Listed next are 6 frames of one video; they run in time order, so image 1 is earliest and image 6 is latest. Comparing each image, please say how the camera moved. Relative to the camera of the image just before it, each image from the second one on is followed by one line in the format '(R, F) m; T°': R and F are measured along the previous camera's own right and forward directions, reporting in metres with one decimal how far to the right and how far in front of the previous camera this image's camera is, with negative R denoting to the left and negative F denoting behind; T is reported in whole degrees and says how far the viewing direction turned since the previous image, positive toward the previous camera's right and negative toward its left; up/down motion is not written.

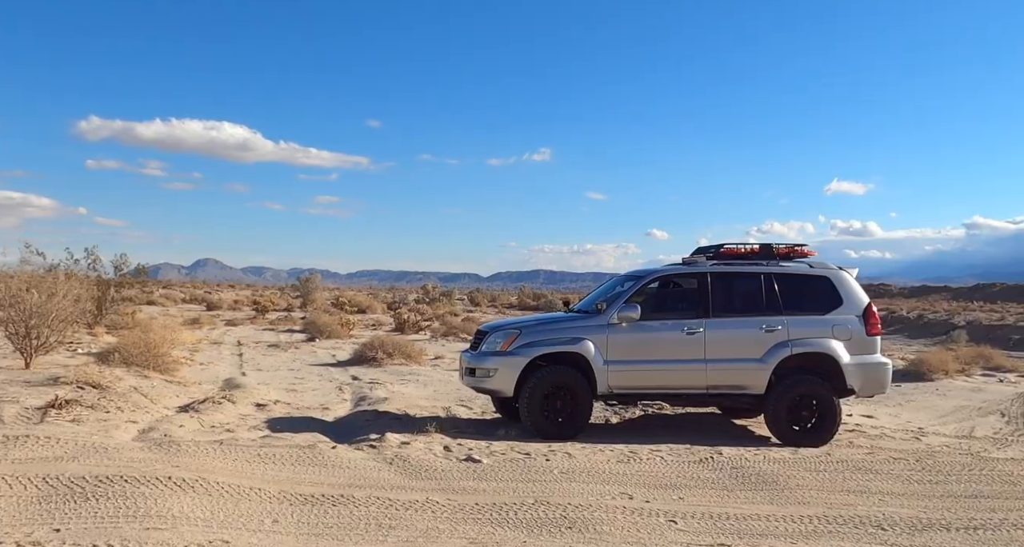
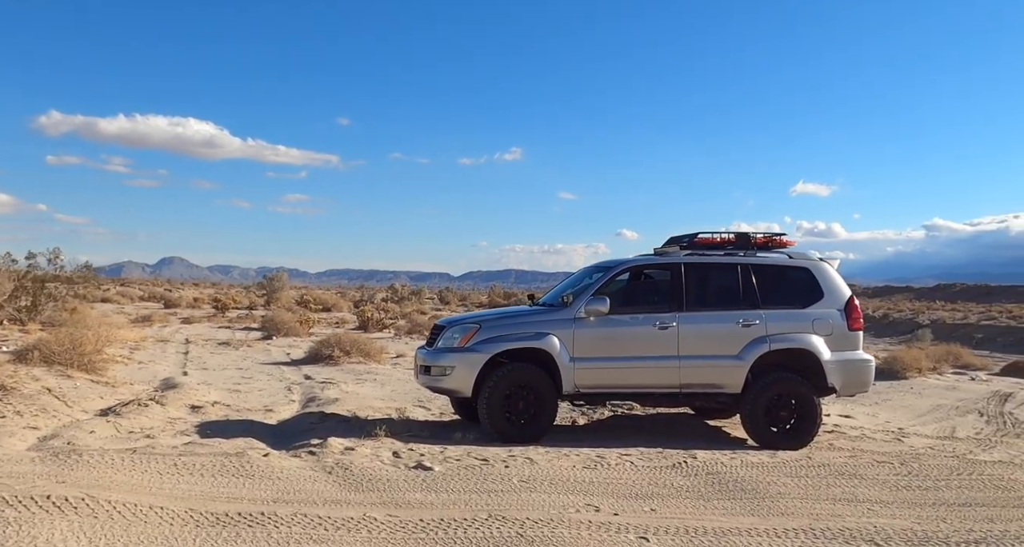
(+0.1, +0.7) m; +2°
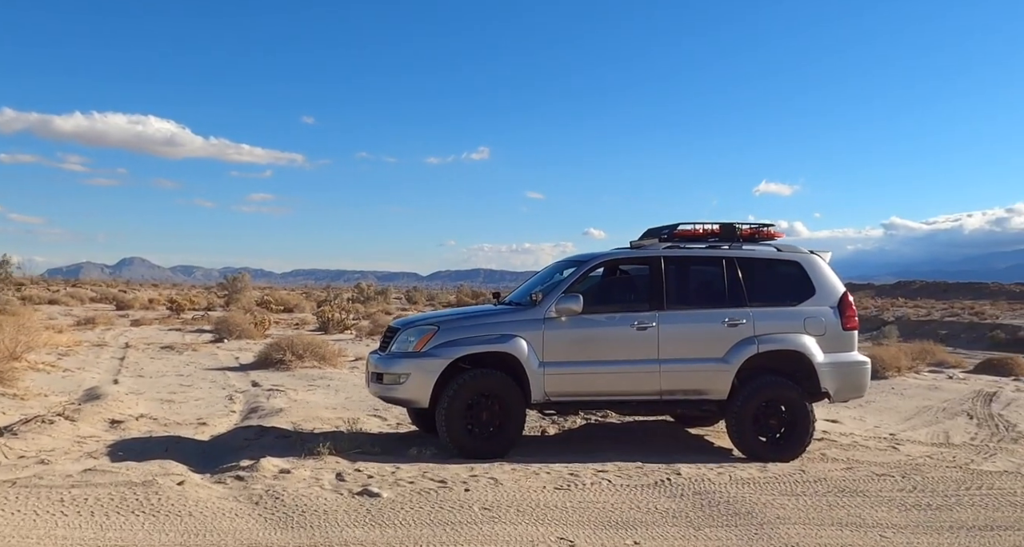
(+0.1, +0.9) m; +2°
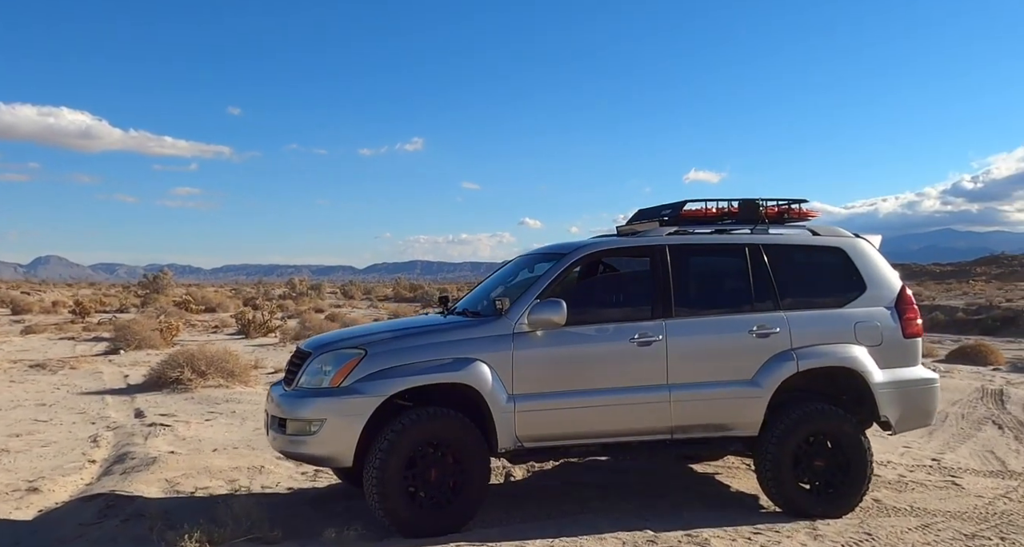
(-0.1, +2.3) m; +4°
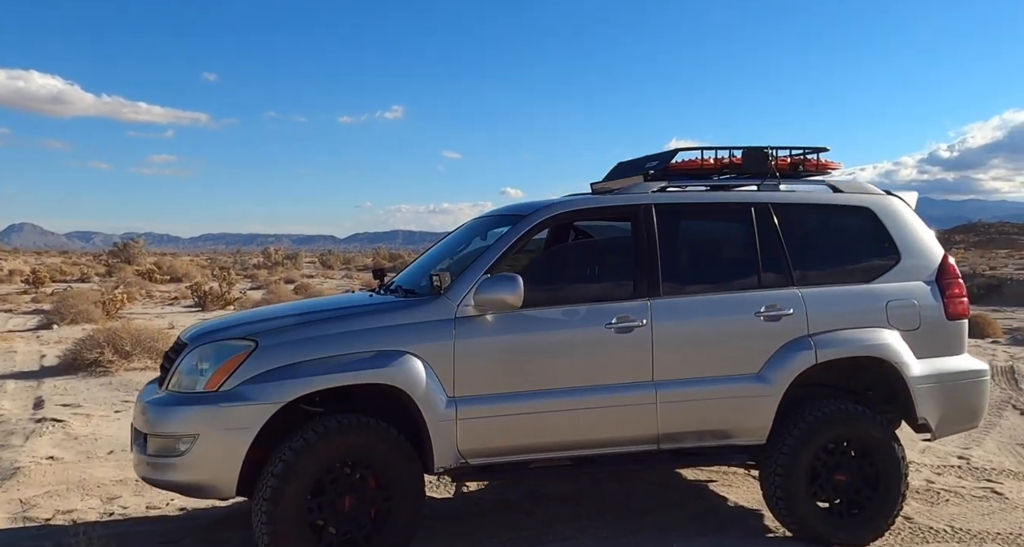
(+0.2, +1.3) m; +1°
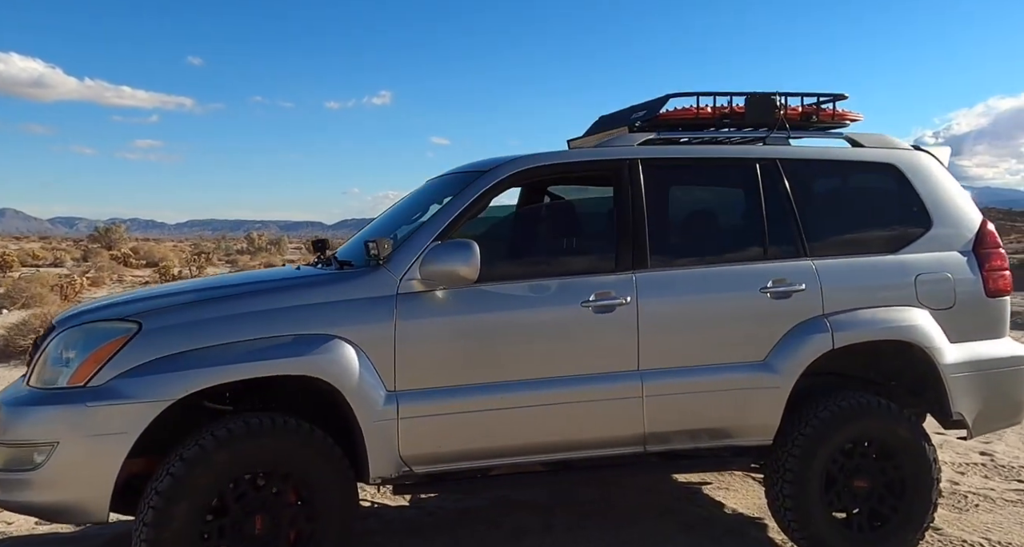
(+0.2, +0.8) m; +1°
